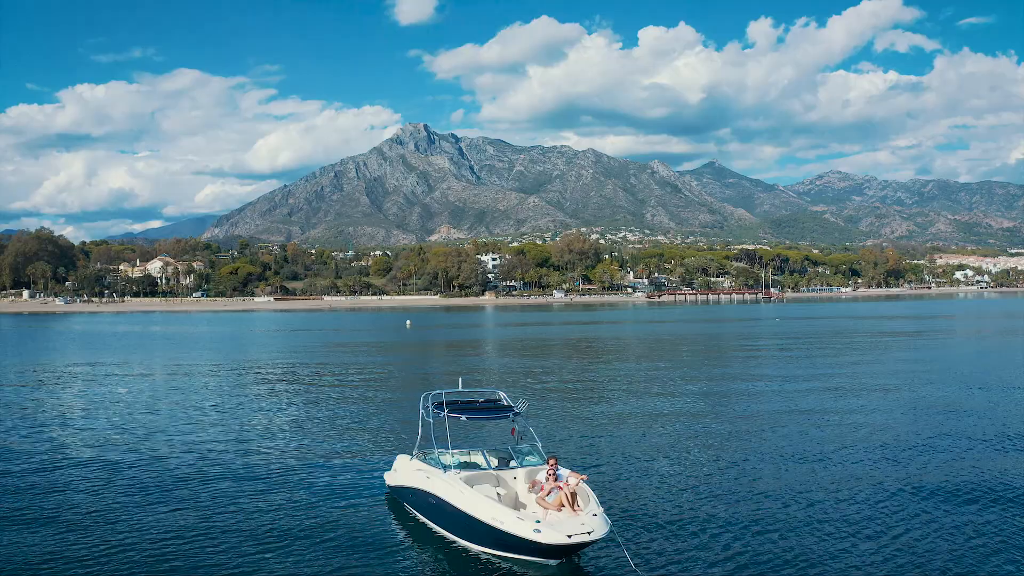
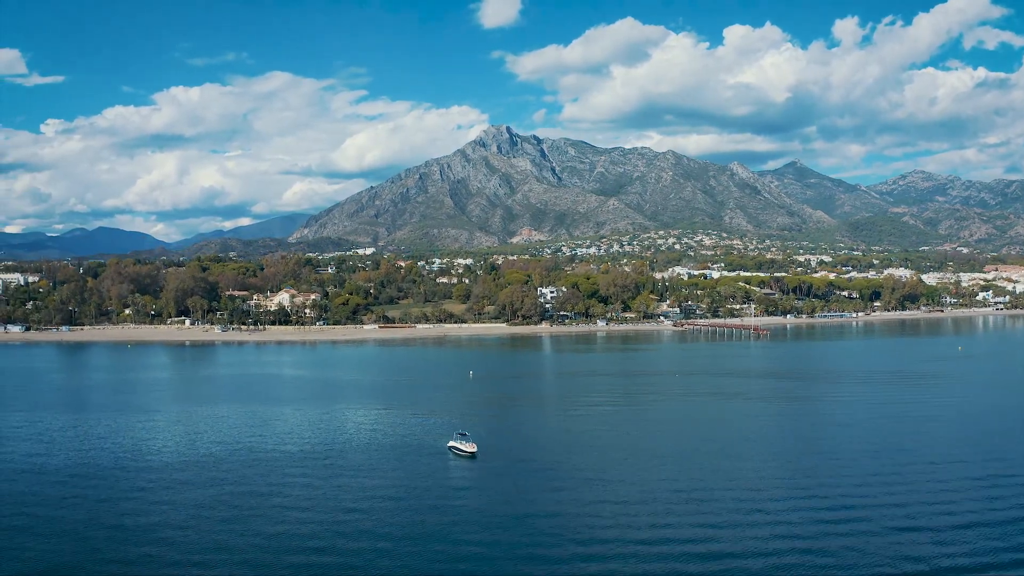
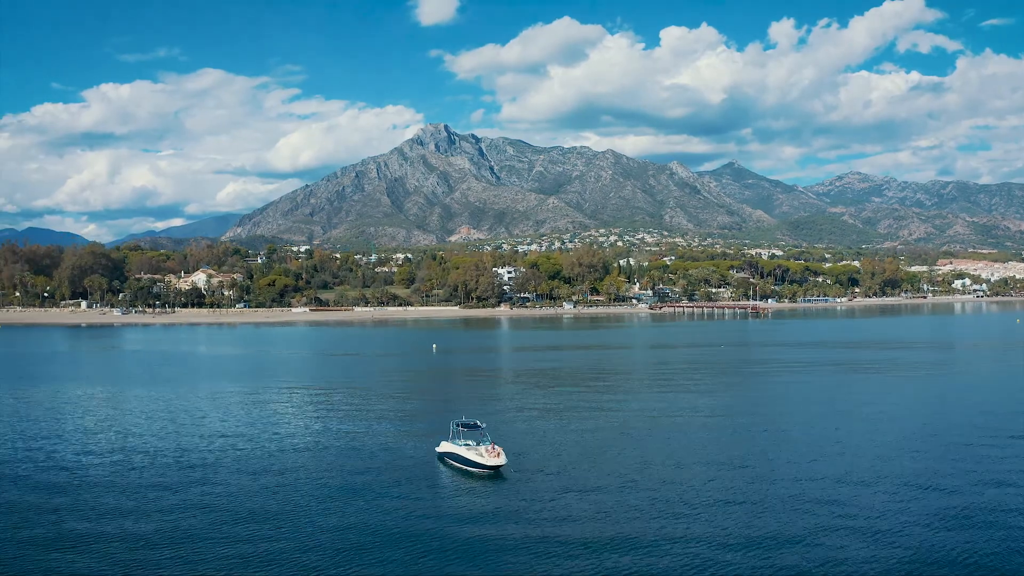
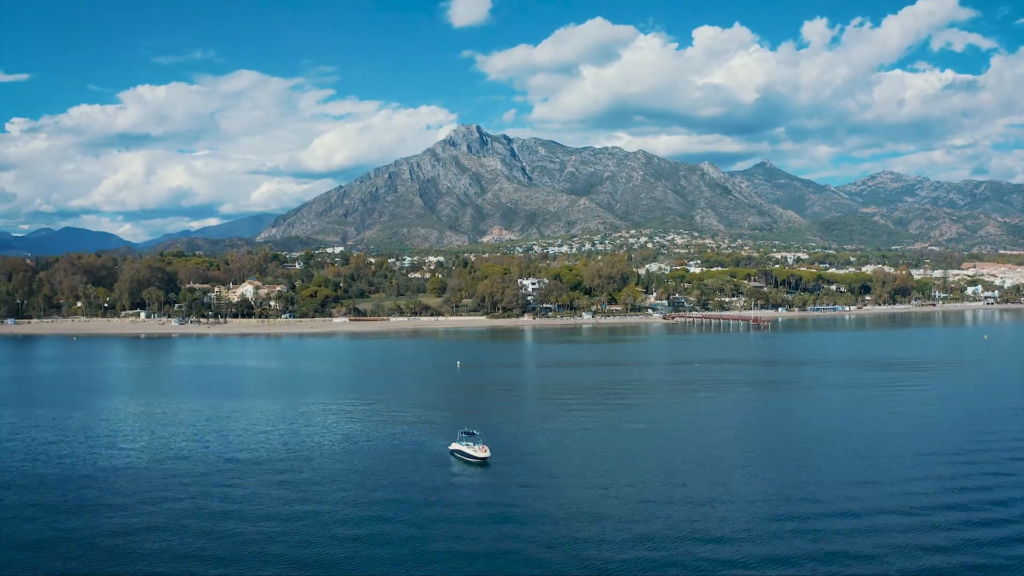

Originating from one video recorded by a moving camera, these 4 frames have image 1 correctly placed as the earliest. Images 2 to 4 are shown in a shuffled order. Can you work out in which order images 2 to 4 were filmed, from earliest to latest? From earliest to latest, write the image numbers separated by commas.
3, 4, 2
